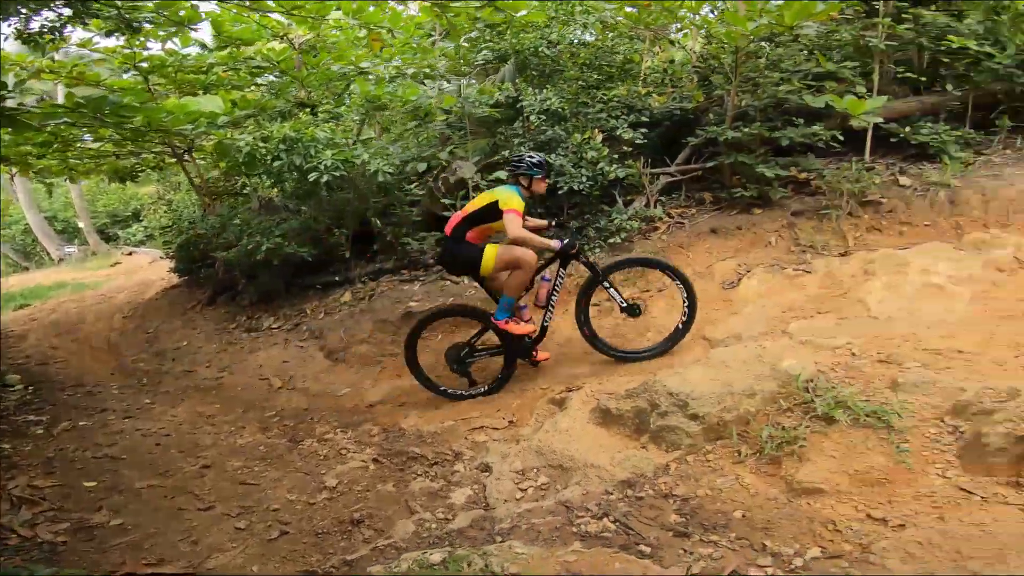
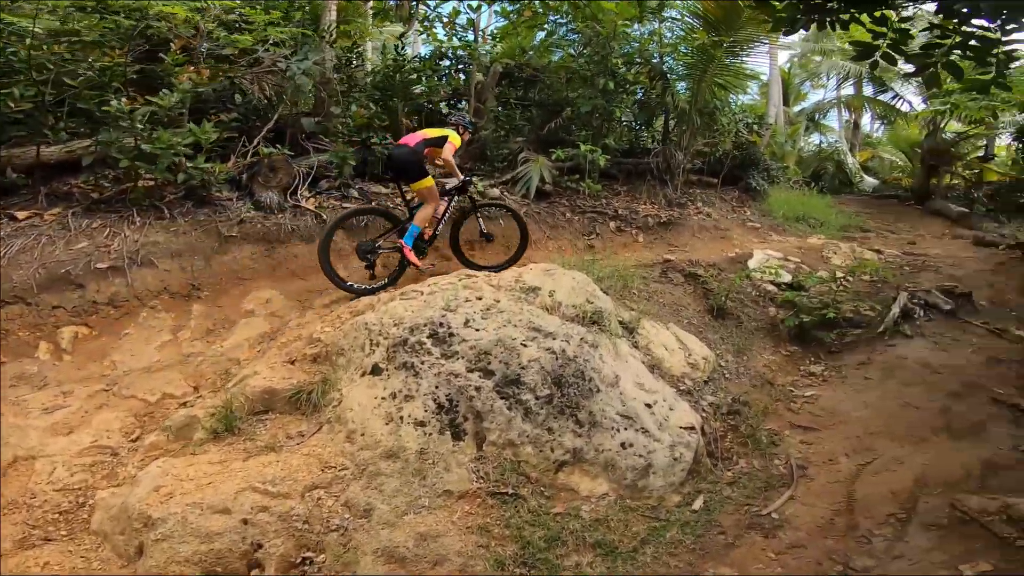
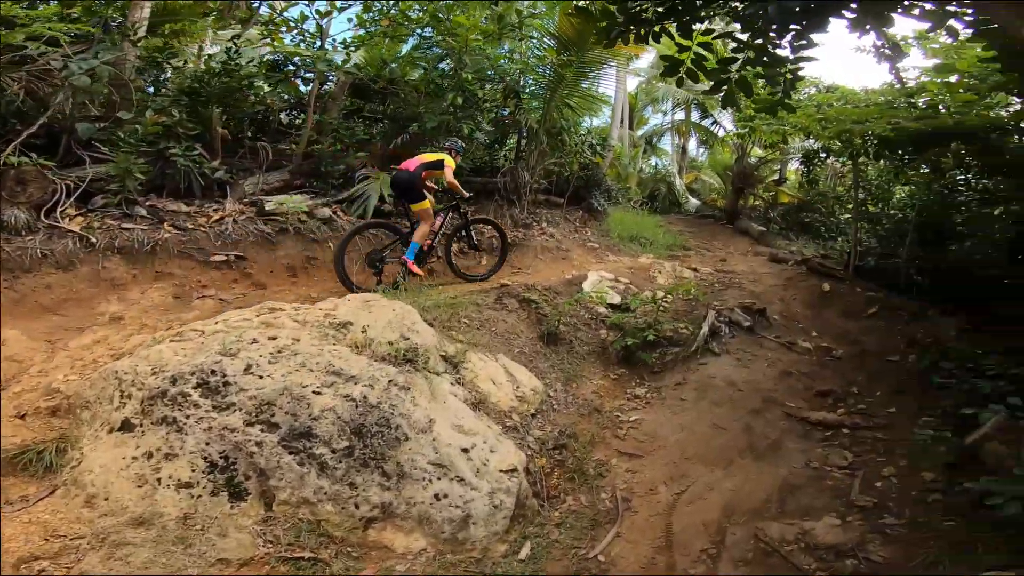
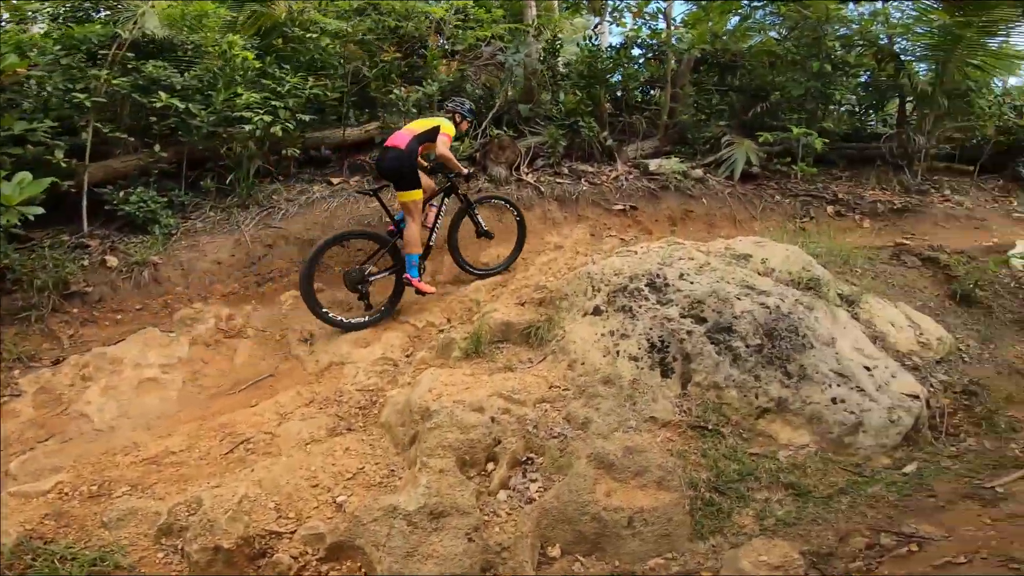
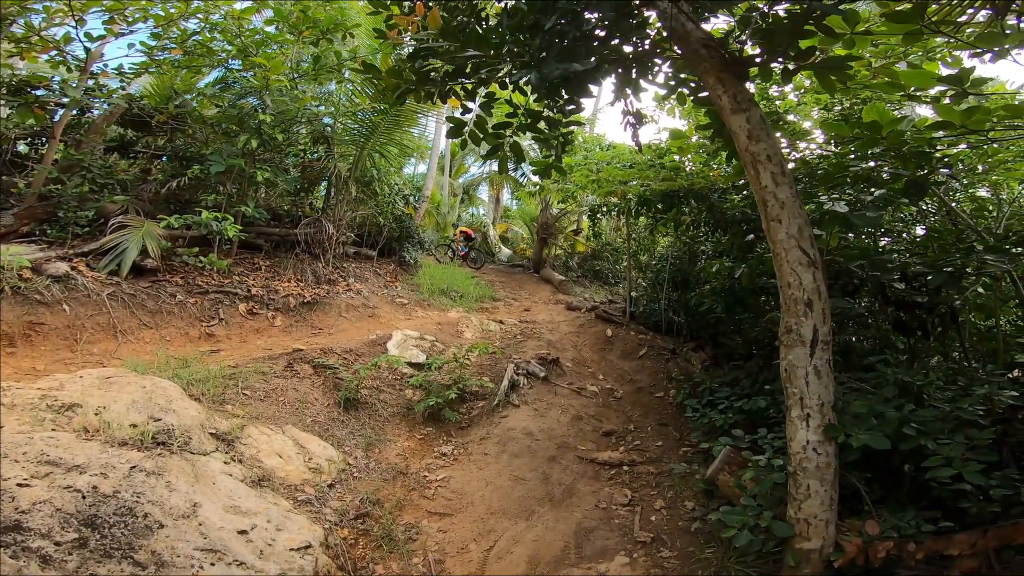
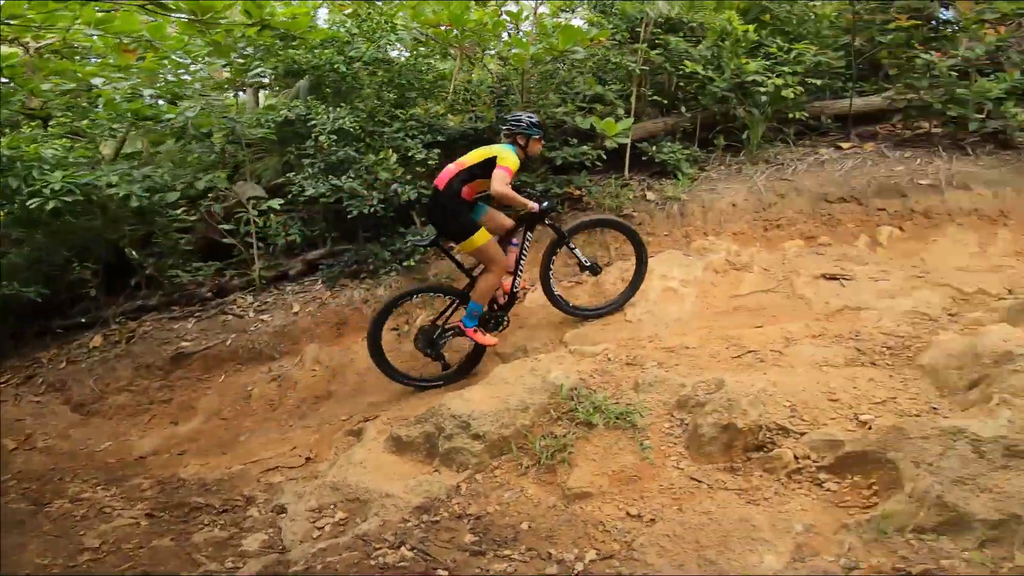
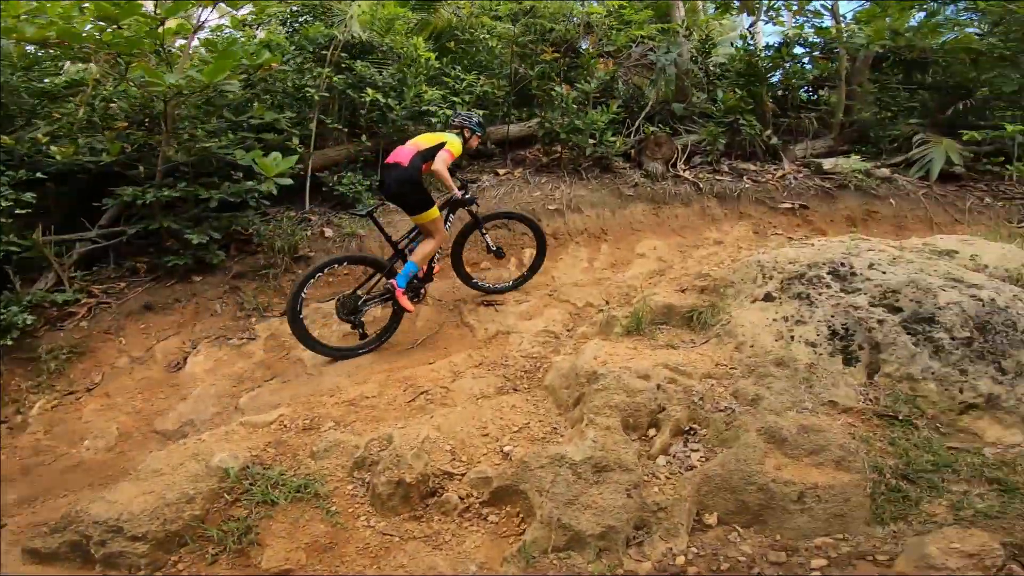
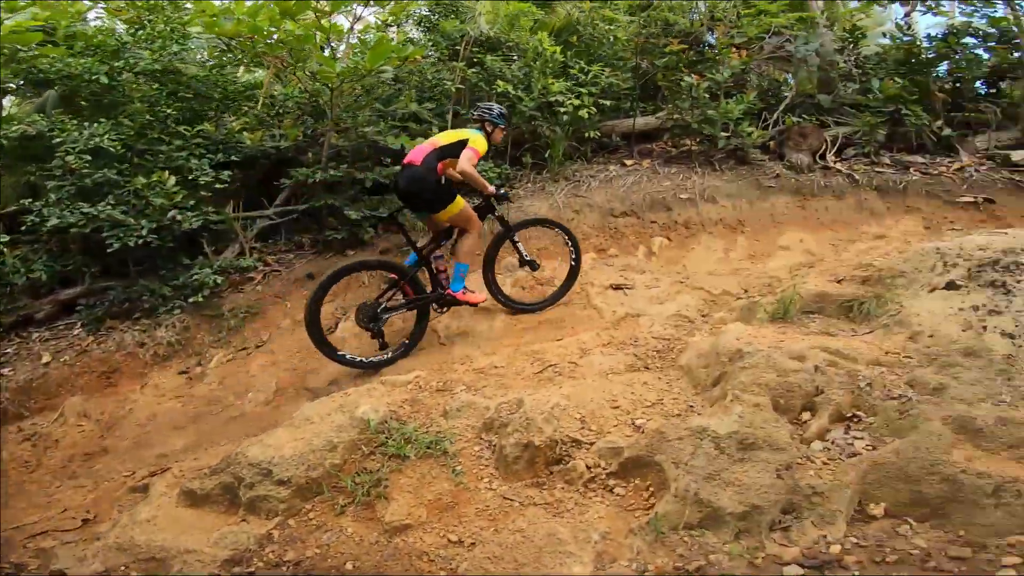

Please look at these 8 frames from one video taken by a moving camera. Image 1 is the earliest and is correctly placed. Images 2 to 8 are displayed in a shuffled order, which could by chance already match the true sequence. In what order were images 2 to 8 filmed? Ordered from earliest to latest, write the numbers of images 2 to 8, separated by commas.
6, 8, 7, 4, 2, 3, 5
